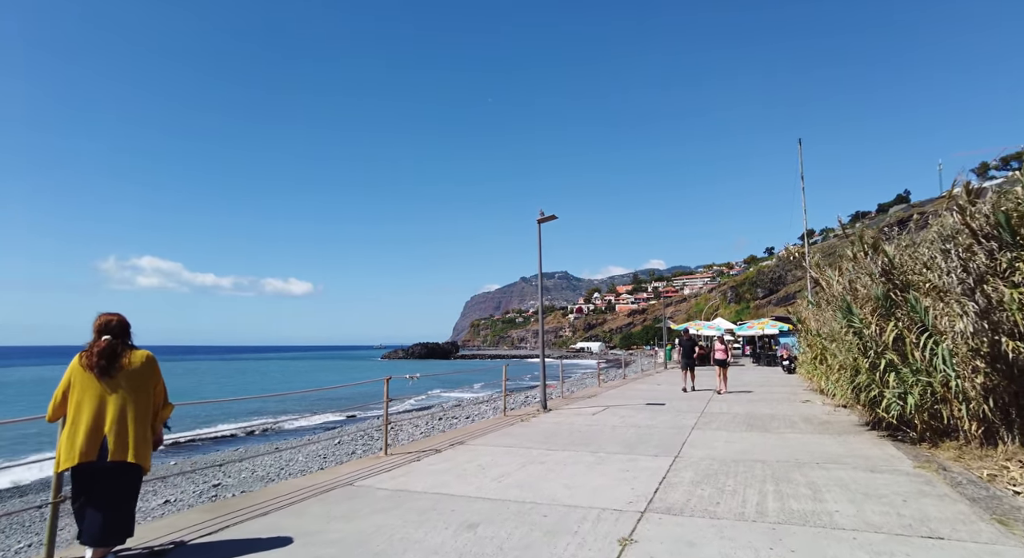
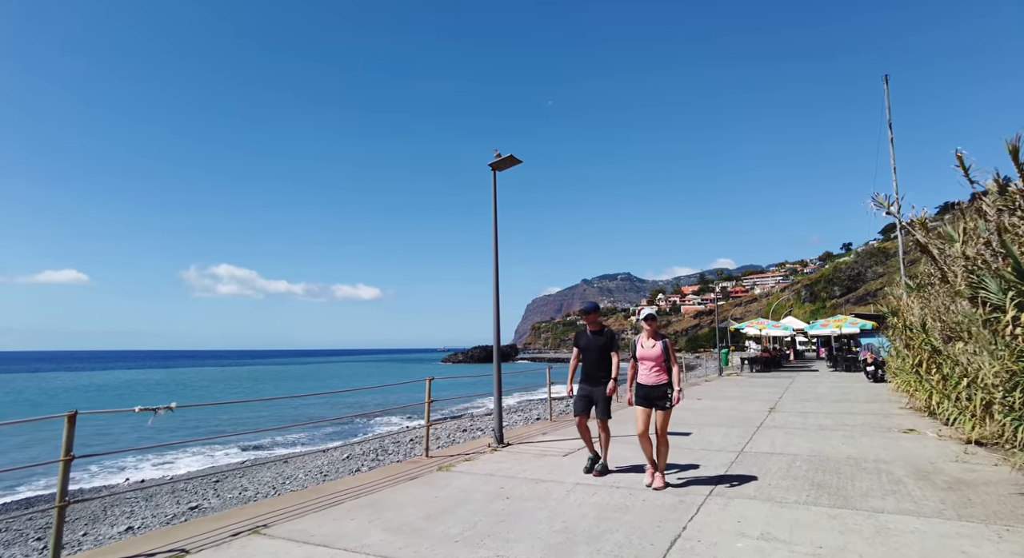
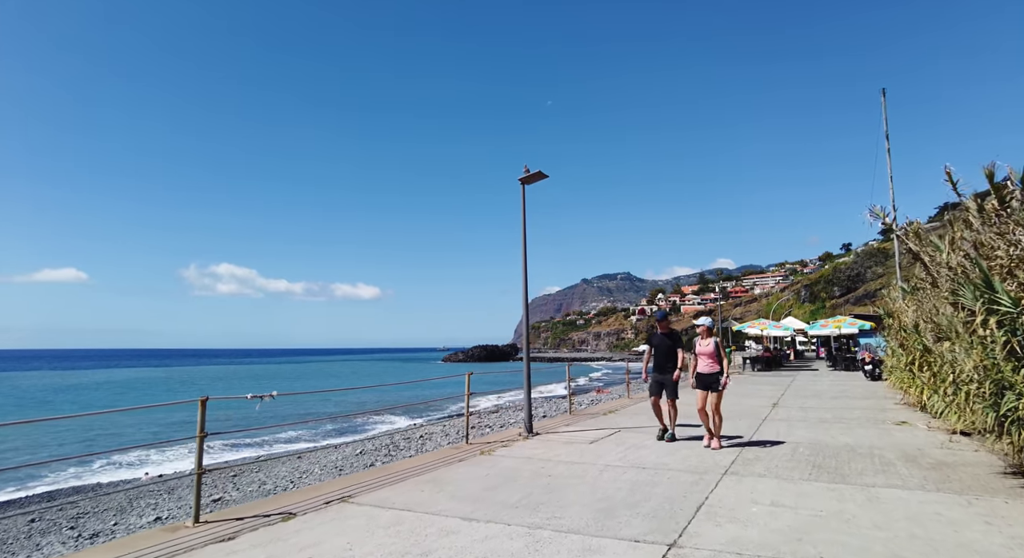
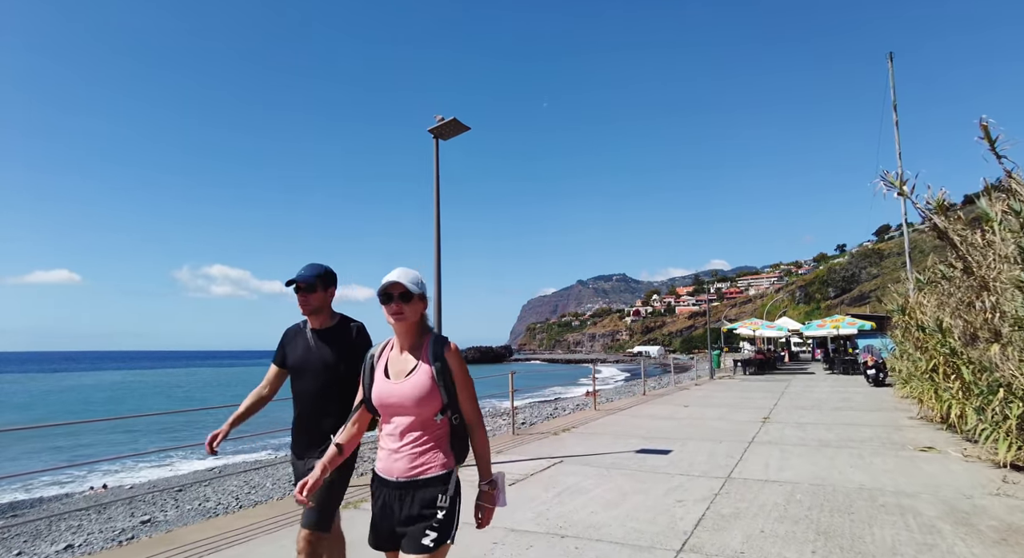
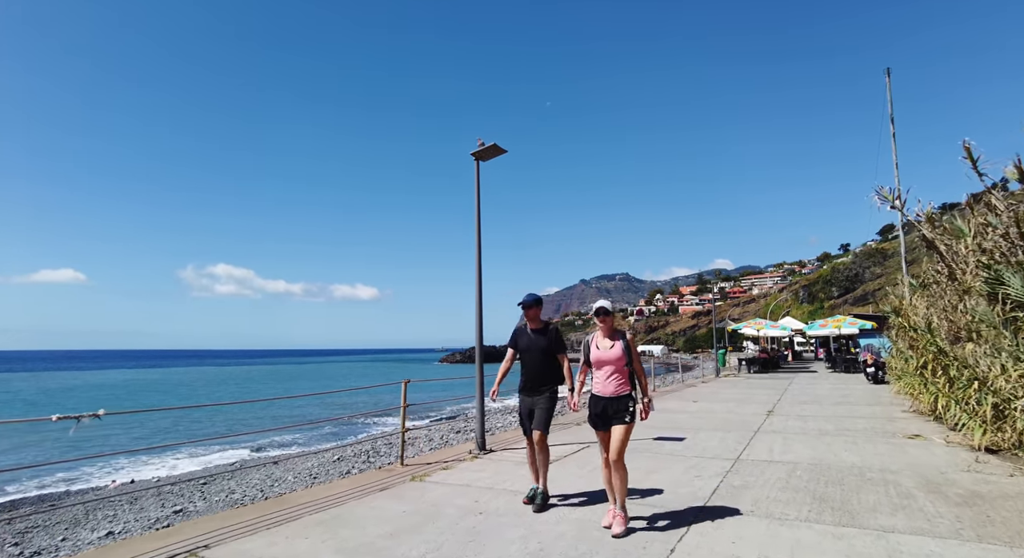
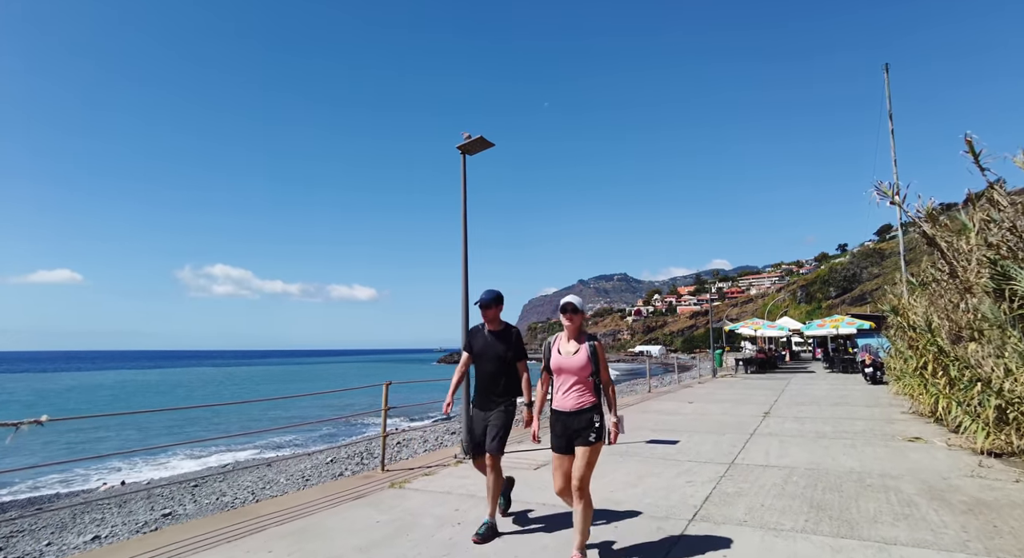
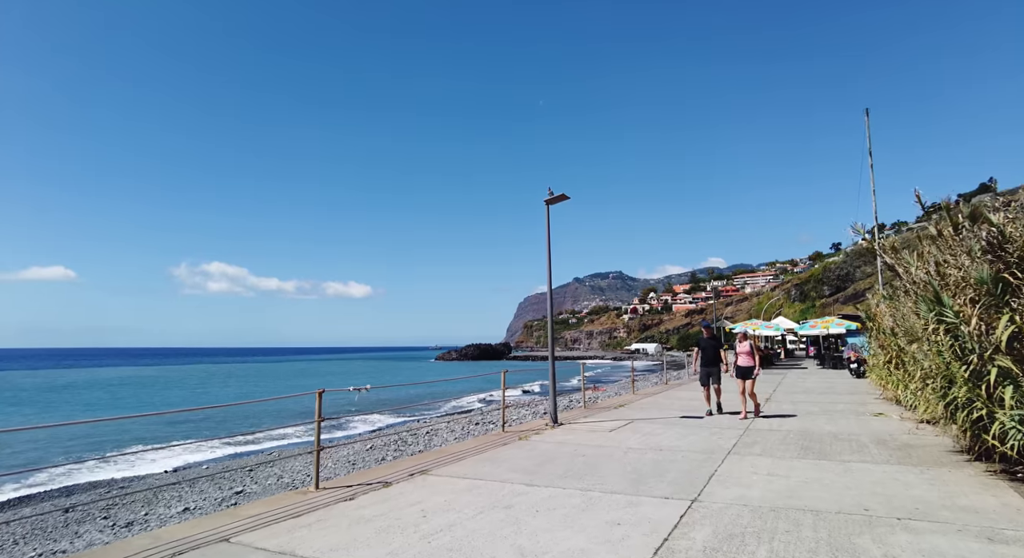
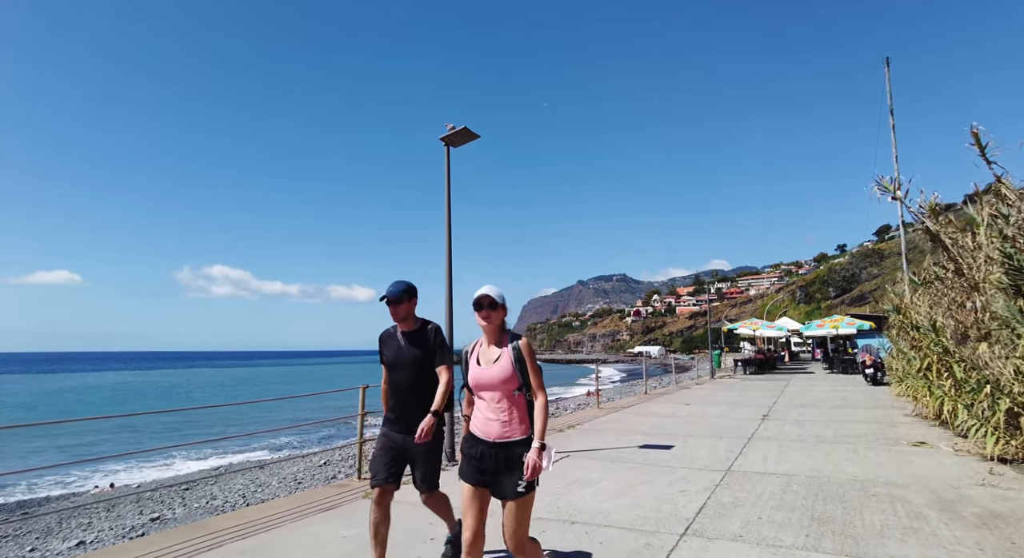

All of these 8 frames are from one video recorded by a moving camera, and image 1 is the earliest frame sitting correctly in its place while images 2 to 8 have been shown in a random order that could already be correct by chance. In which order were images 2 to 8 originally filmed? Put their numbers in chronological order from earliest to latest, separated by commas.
7, 3, 2, 5, 6, 8, 4
